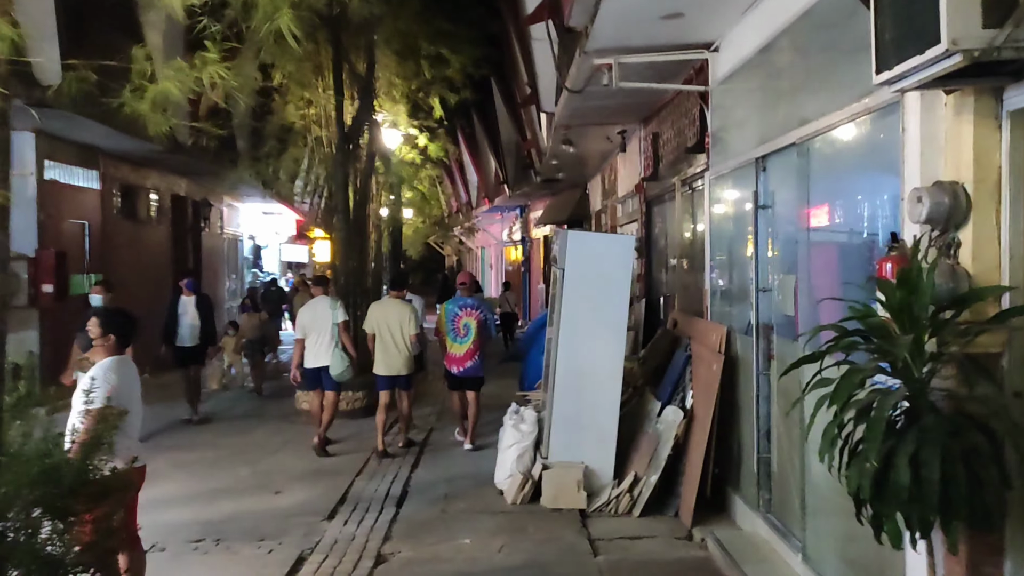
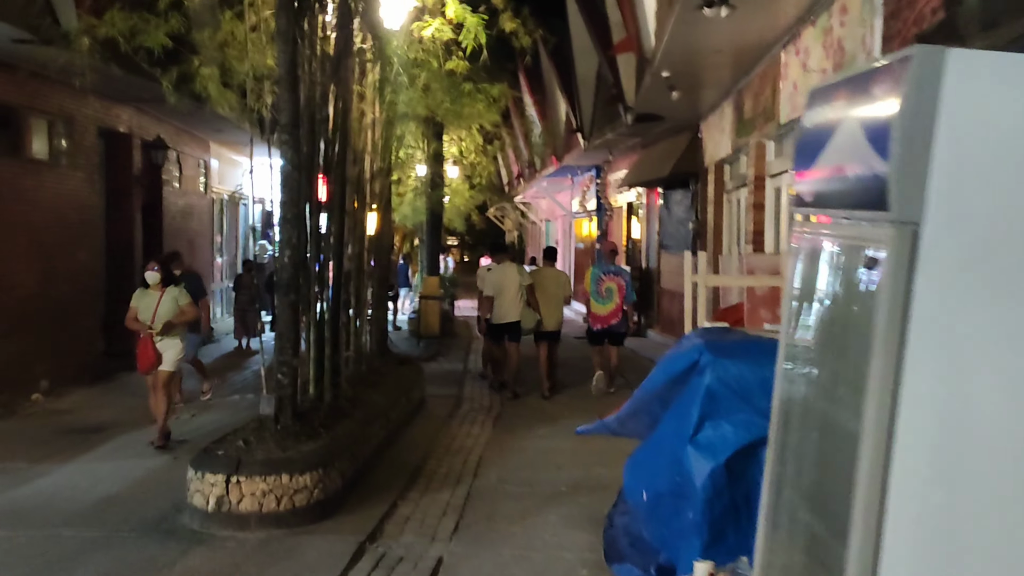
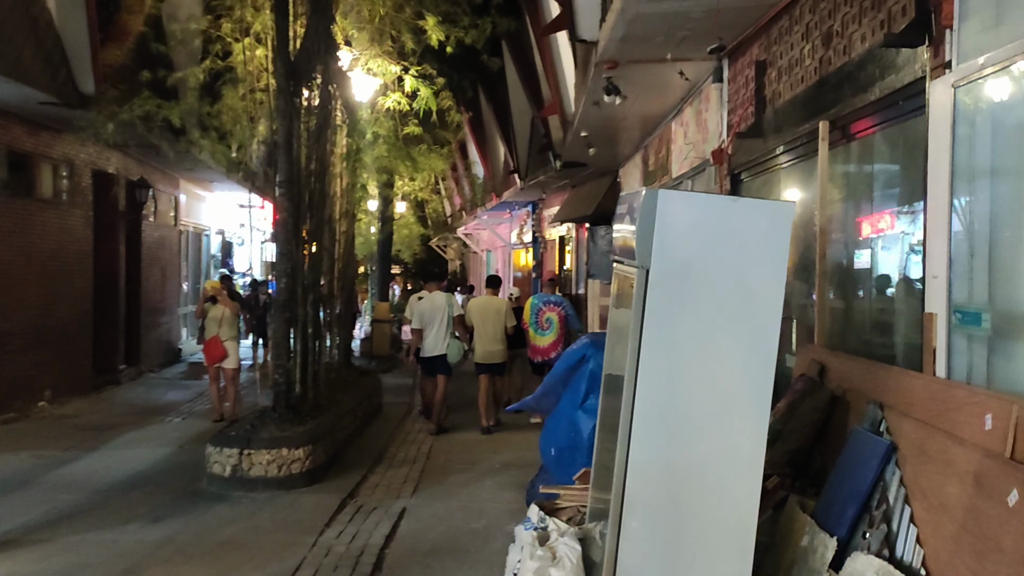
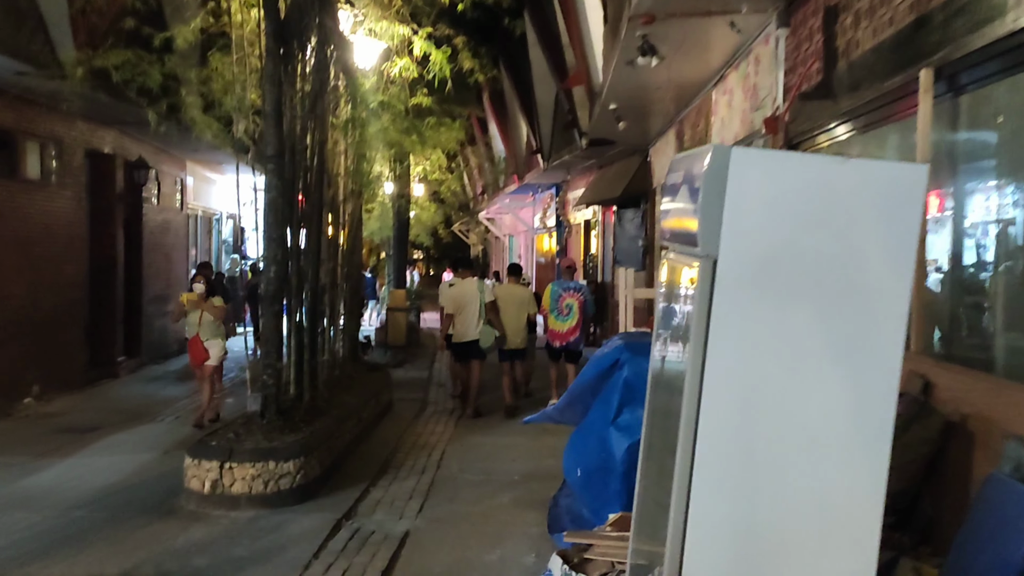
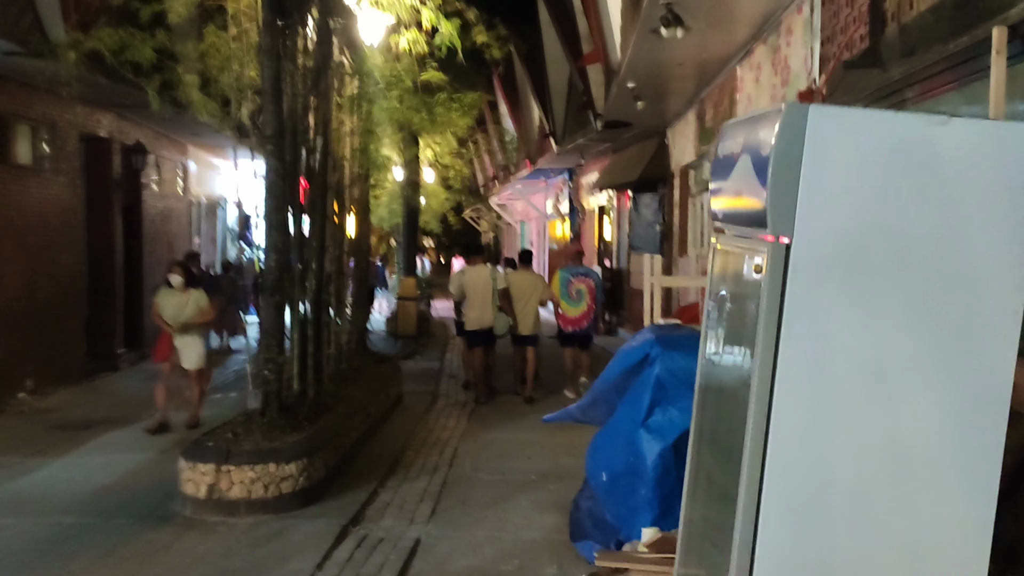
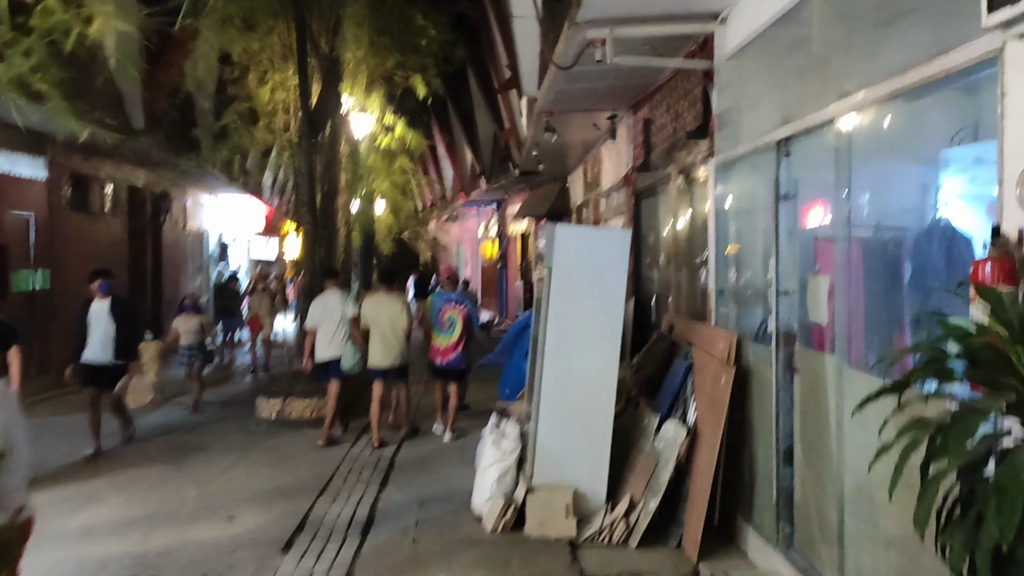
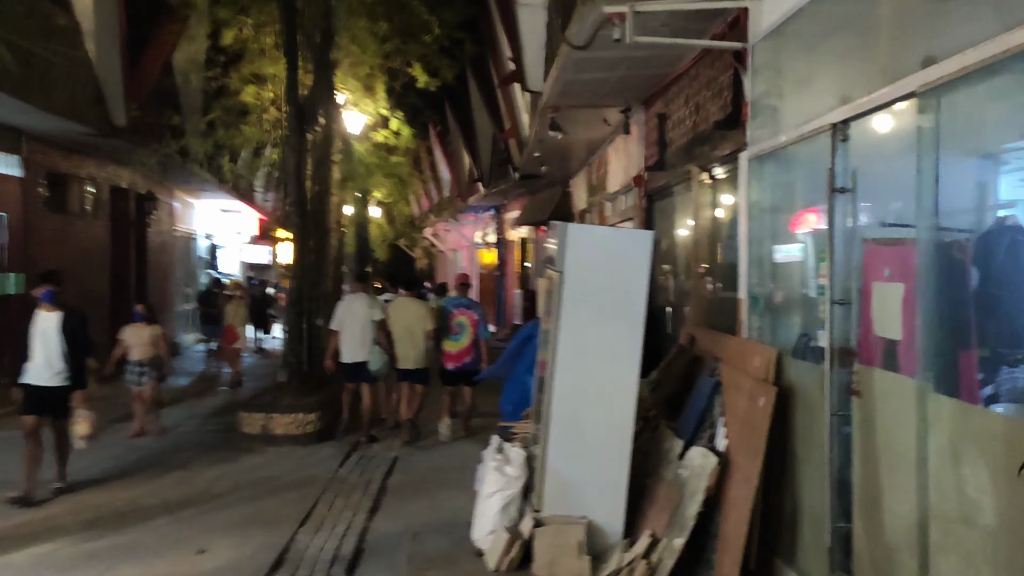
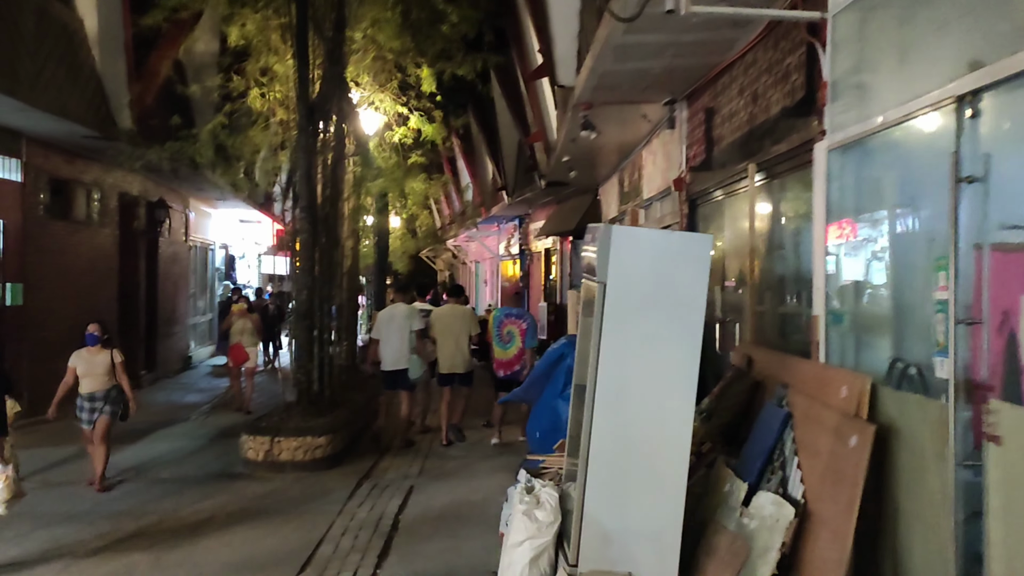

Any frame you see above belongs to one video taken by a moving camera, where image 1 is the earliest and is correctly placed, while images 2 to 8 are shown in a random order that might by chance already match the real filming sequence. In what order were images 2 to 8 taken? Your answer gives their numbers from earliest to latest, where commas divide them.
6, 7, 8, 3, 4, 5, 2
